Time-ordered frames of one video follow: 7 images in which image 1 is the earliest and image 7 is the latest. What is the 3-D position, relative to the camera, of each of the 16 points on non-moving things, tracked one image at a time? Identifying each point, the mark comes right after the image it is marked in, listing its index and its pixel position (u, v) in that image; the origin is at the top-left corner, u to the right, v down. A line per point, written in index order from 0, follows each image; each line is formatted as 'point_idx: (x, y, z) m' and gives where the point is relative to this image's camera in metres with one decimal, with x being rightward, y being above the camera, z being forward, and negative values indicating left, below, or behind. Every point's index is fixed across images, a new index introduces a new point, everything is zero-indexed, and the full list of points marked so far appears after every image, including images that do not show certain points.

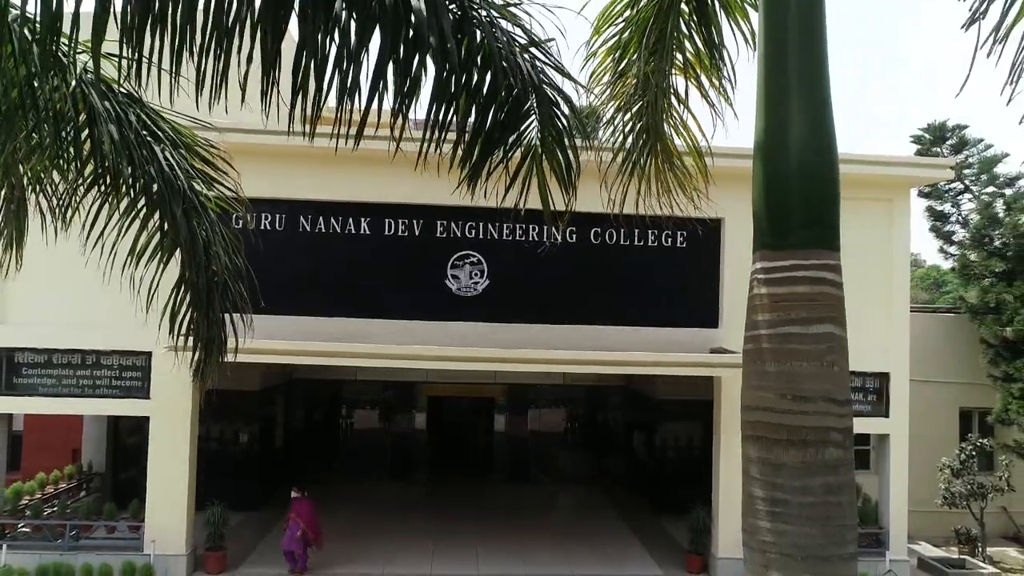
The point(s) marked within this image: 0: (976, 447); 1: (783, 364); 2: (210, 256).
0: (+7.5, -2.6, +11.5) m
1: (+0.7, -0.2, +1.9) m
2: (-1.6, +0.2, +3.9) m
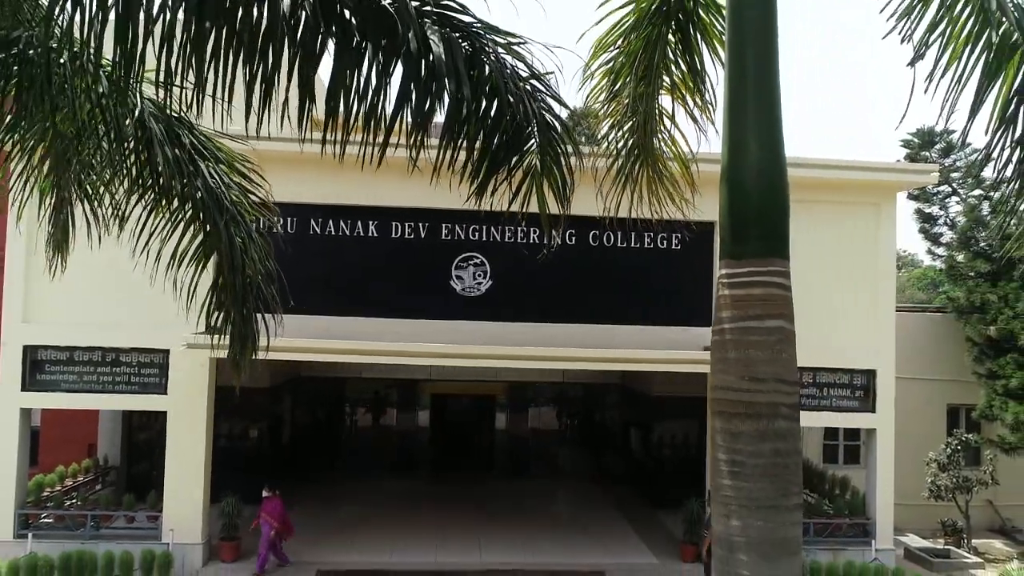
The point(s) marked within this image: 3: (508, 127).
0: (+7.5, -2.6, +12.0) m
1: (+0.7, -0.2, +2.3) m
2: (-1.6, +0.2, +4.4) m
3: (0.0, +0.8, +3.6) m
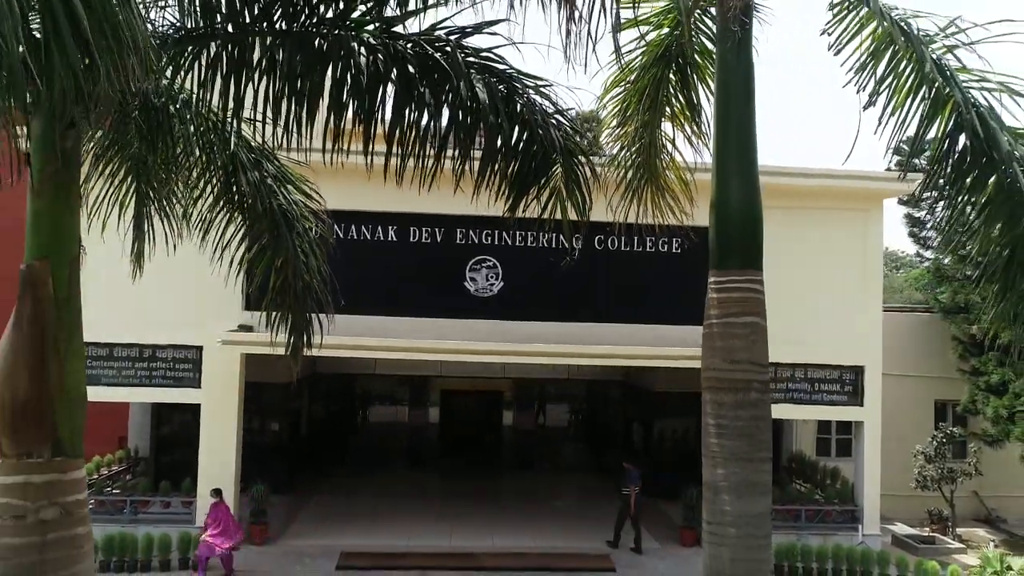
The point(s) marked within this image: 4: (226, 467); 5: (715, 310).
0: (+7.7, -2.6, +12.6) m
1: (+0.9, -0.2, +3.0) m
2: (-1.4, +0.2, +5.0) m
3: (+0.1, +0.8, +4.3) m
4: (-4.0, -2.5, +10.2) m
5: (+0.9, -0.1, +3.1) m
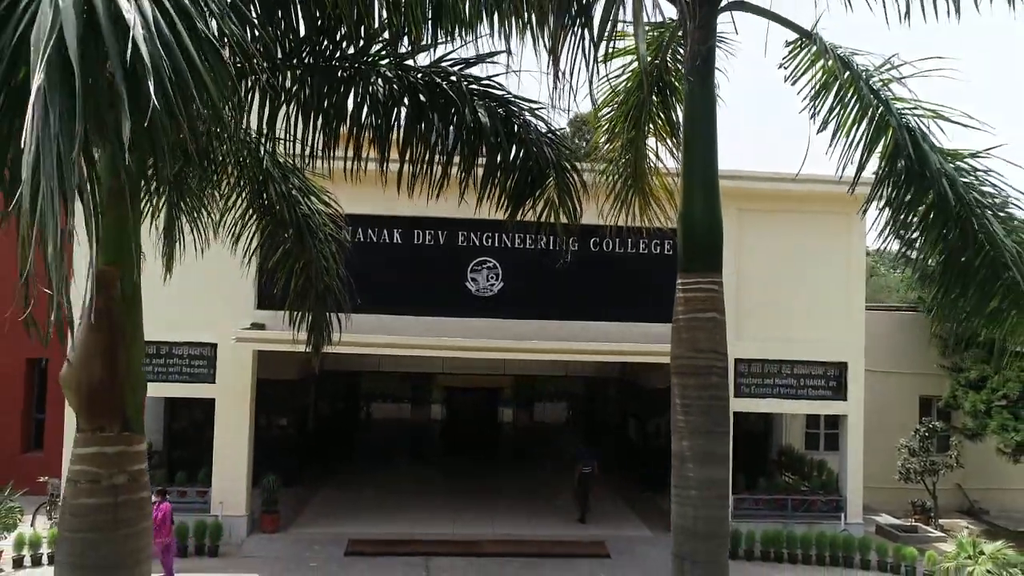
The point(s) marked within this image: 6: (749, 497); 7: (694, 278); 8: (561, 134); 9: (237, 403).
0: (+7.7, -2.6, +13.2) m
1: (+0.9, -0.2, +3.5) m
2: (-1.4, +0.2, +5.6) m
3: (+0.1, +0.8, +4.8) m
4: (-4.0, -2.5, +10.7) m
5: (+0.9, -0.1, +3.6) m
6: (+3.8, -3.3, +11.4) m
7: (+0.9, +0.1, +3.6) m
8: (+0.3, +1.1, +4.9) m
9: (-4.1, -1.7, +10.7) m
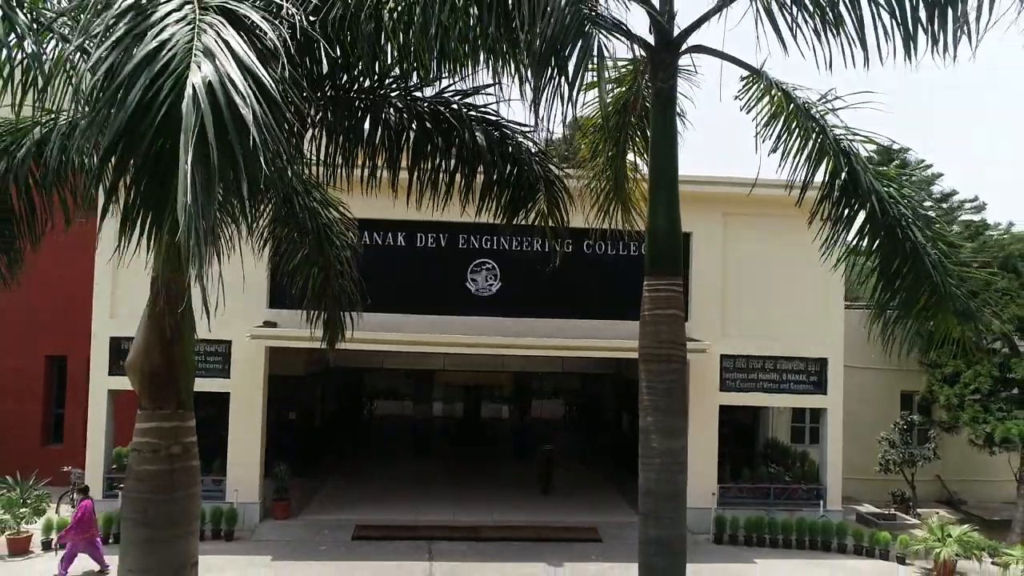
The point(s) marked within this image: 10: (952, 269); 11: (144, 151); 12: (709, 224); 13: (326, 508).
0: (+7.6, -2.6, +13.8) m
1: (+0.8, -0.2, +4.2) m
2: (-1.5, +0.2, +6.2) m
3: (+0.1, +0.8, +5.4) m
4: (-4.1, -2.5, +11.4) m
5: (+0.8, -0.1, +4.3) m
6: (+3.7, -3.3, +12.0) m
7: (+0.9, +0.1, +4.2) m
8: (+0.3, +1.1, +5.5) m
9: (-4.1, -1.7, +11.4) m
10: (+2.8, +0.1, +4.6) m
11: (-1.2, +0.4, +2.4) m
12: (+3.3, +1.1, +12.2) m
13: (-3.2, -3.8, +12.4) m
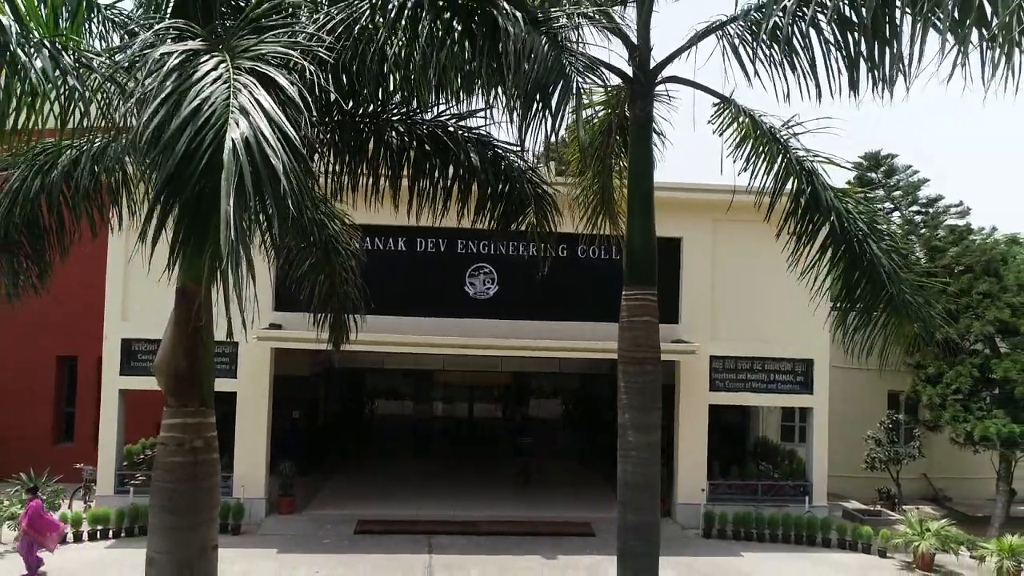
0: (+7.6, -2.6, +14.2) m
1: (+0.8, -0.3, +4.6) m
2: (-1.5, +0.1, +6.7) m
3: (0.0, +0.7, +5.9) m
4: (-4.1, -2.6, +11.8) m
5: (+0.8, -0.2, +4.7) m
6: (+3.7, -3.4, +12.5) m
7: (+0.8, 0.0, +4.7) m
8: (+0.2, +1.0, +6.0) m
9: (-4.2, -1.8, +11.8) m
10: (+2.8, +0.1, +5.1) m
11: (-1.3, +0.4, +2.8) m
12: (+3.3, +1.0, +12.6) m
13: (-3.3, -3.8, +12.8) m
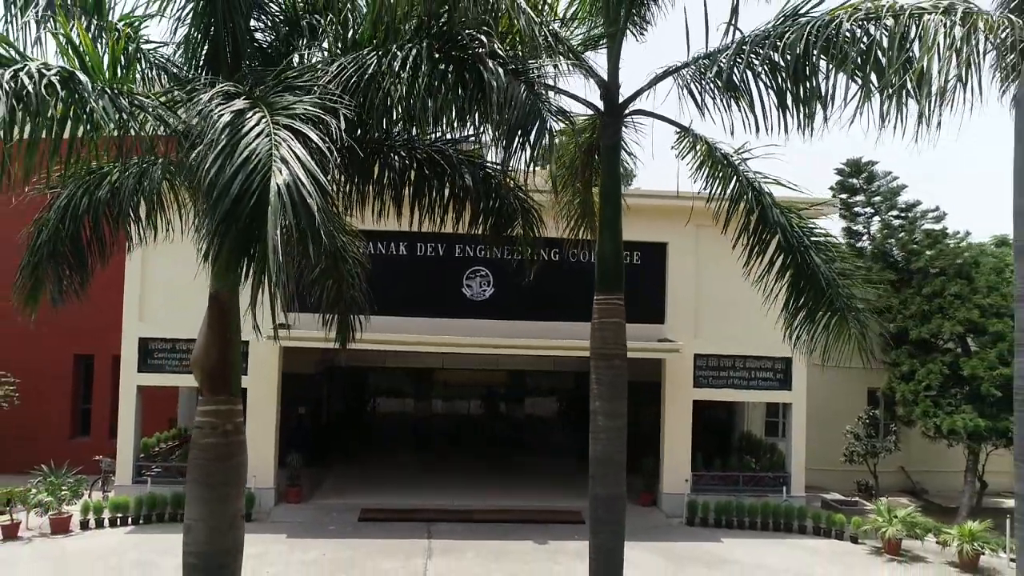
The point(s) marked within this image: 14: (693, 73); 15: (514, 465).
0: (+7.5, -2.7, +15.0) m
1: (+0.7, -0.3, +5.4) m
2: (-1.6, +0.1, +7.4) m
3: (-0.1, +0.7, +6.6) m
4: (-4.2, -2.6, +12.5) m
5: (+0.7, -0.2, +5.4) m
6: (+3.6, -3.4, +13.2) m
7: (+0.7, 0.0, +5.4) m
8: (+0.1, +1.0, +6.7) m
9: (-4.3, -1.8, +12.5) m
10: (+2.7, 0.0, +5.8) m
11: (-1.4, +0.3, +3.6) m
12: (+3.2, +1.0, +13.3) m
13: (-3.4, -3.9, +13.6) m
14: (+1.3, +1.5, +5.1) m
15: (+0.1, -4.2, +17.2) m
